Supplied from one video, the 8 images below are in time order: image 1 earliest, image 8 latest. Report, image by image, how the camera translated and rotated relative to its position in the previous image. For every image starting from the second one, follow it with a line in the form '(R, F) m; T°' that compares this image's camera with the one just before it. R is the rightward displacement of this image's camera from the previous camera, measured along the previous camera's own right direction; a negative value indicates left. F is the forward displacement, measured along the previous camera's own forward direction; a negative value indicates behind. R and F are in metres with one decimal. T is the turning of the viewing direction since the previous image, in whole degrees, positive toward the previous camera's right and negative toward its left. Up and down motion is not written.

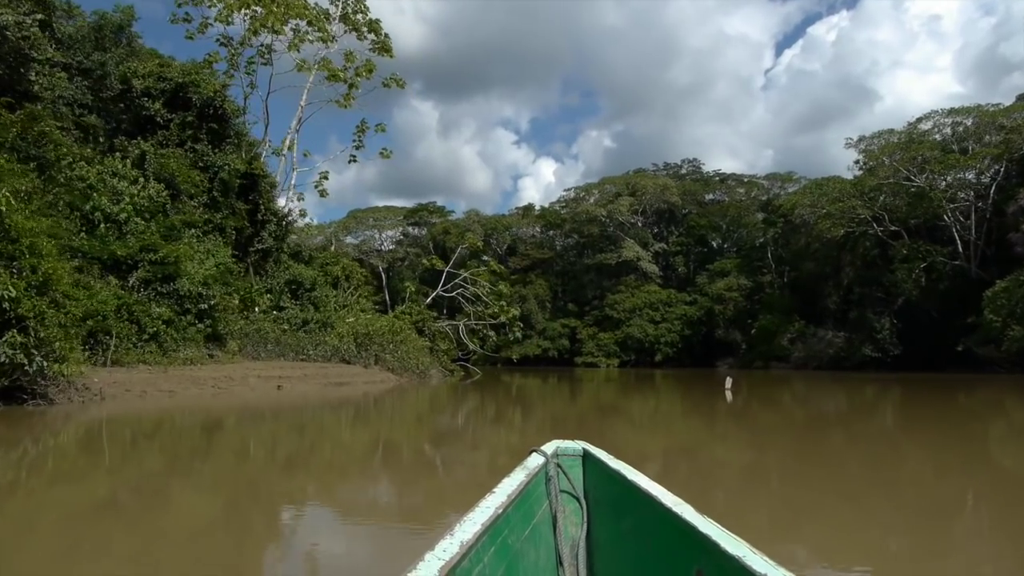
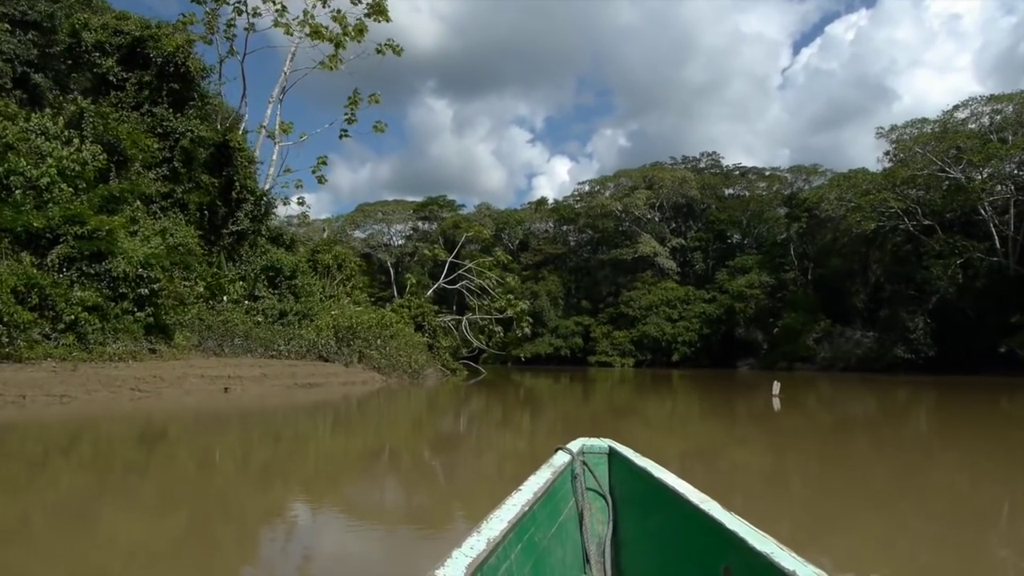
(+0.1, +0.9) m; -1°
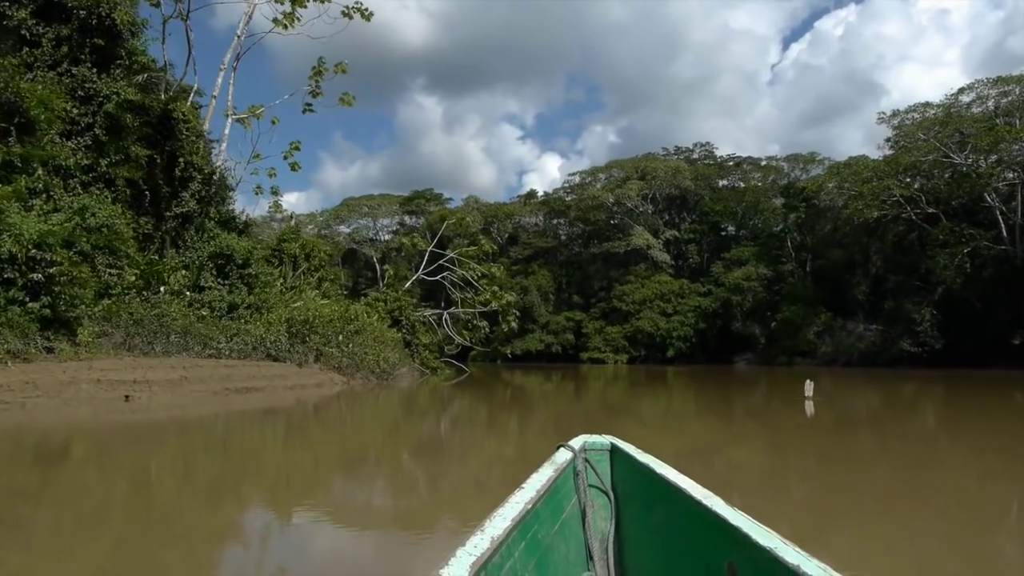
(+0.1, +0.8) m; +1°
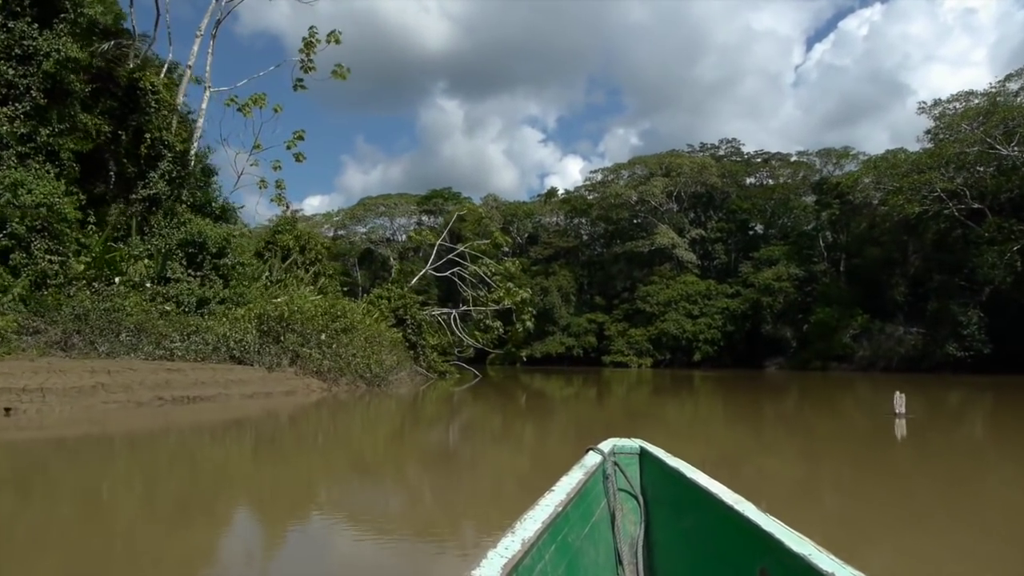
(+0.1, +0.8) m; -1°
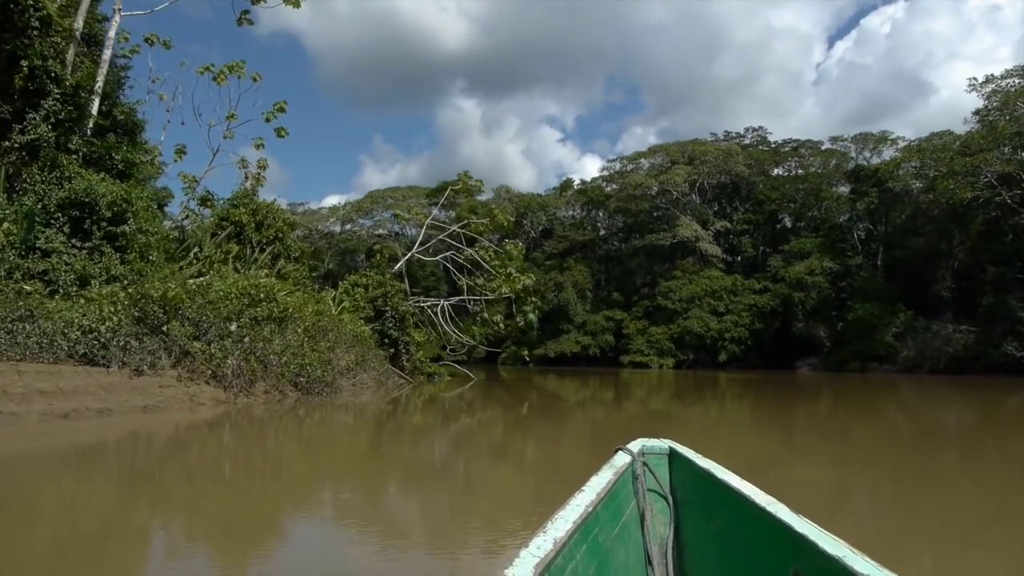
(+0.1, +1.3) m; -1°
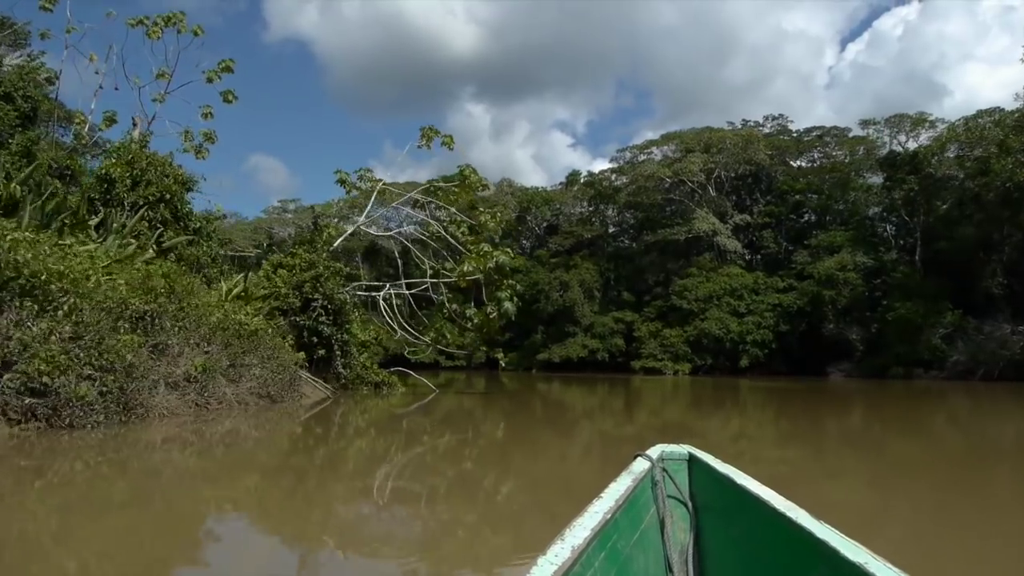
(+0.2, +1.6) m; -1°
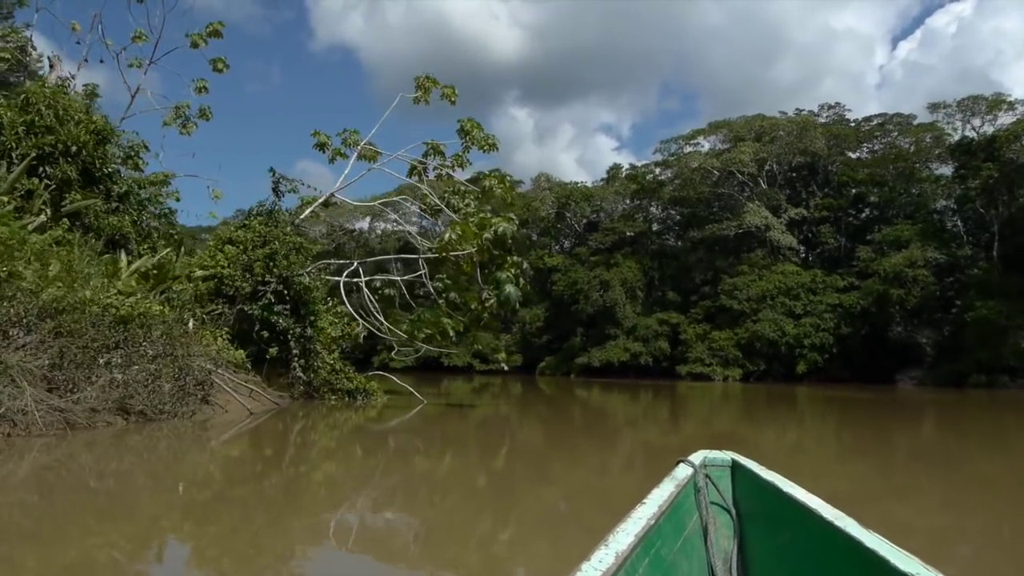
(+0.1, +1.1) m; -3°
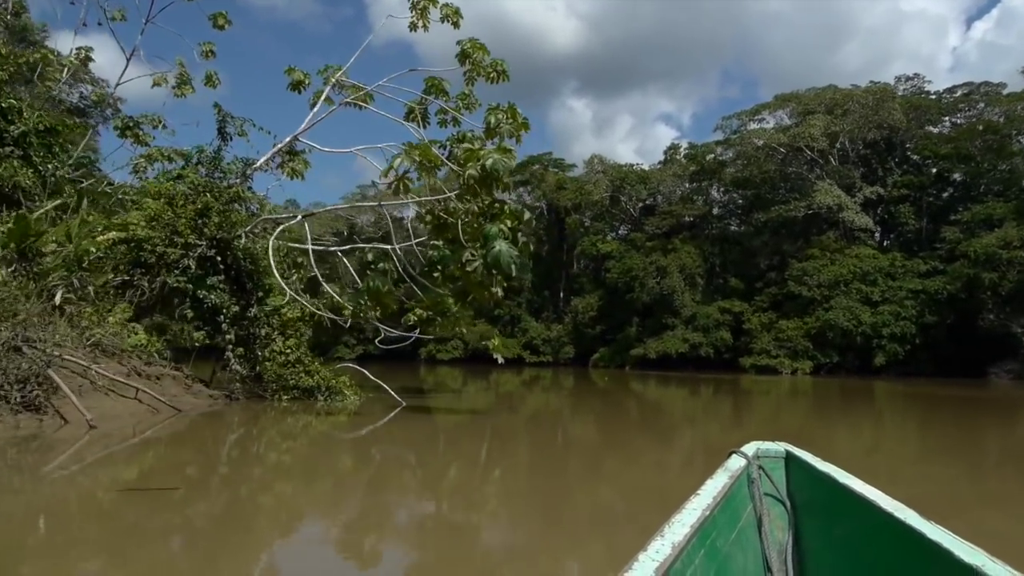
(+0.2, +1.0) m; -4°
